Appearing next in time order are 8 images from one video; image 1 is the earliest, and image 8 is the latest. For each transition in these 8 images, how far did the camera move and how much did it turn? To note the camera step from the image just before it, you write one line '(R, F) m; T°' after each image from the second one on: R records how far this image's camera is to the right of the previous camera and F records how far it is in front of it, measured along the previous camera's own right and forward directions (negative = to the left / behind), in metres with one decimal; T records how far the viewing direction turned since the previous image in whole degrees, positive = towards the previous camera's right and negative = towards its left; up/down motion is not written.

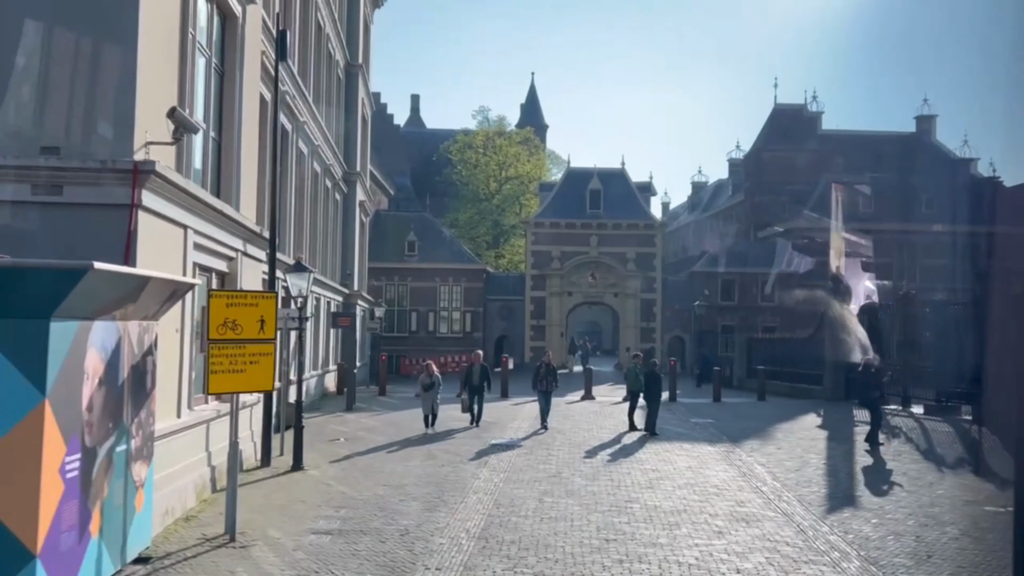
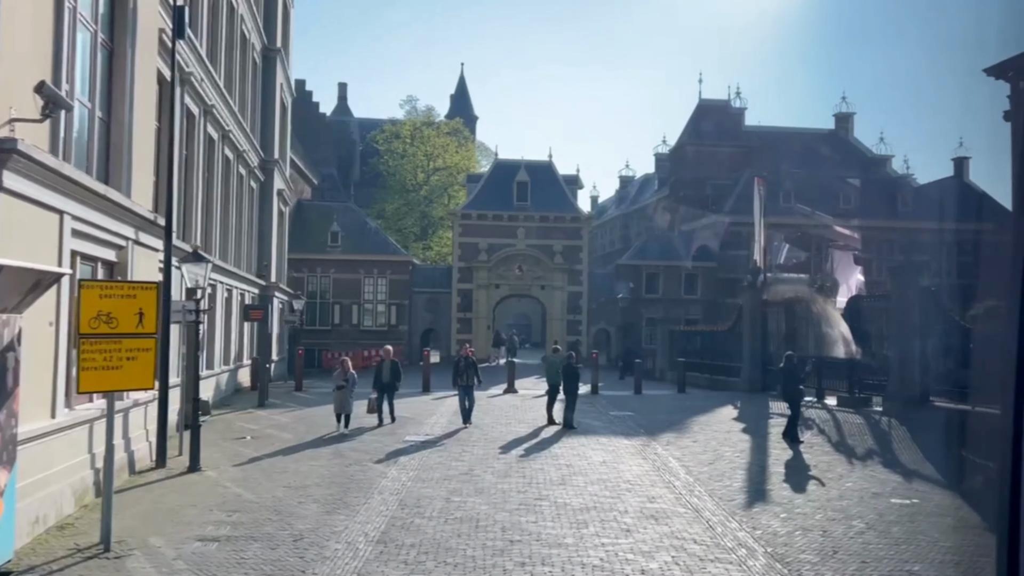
(+0.3, +0.4) m; +4°
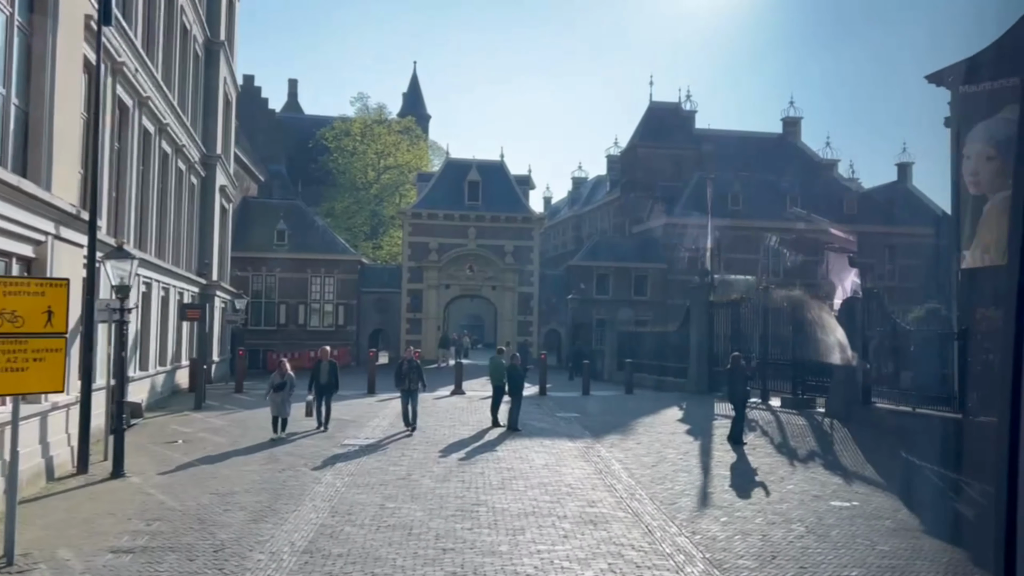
(+0.2, +0.3) m; +3°
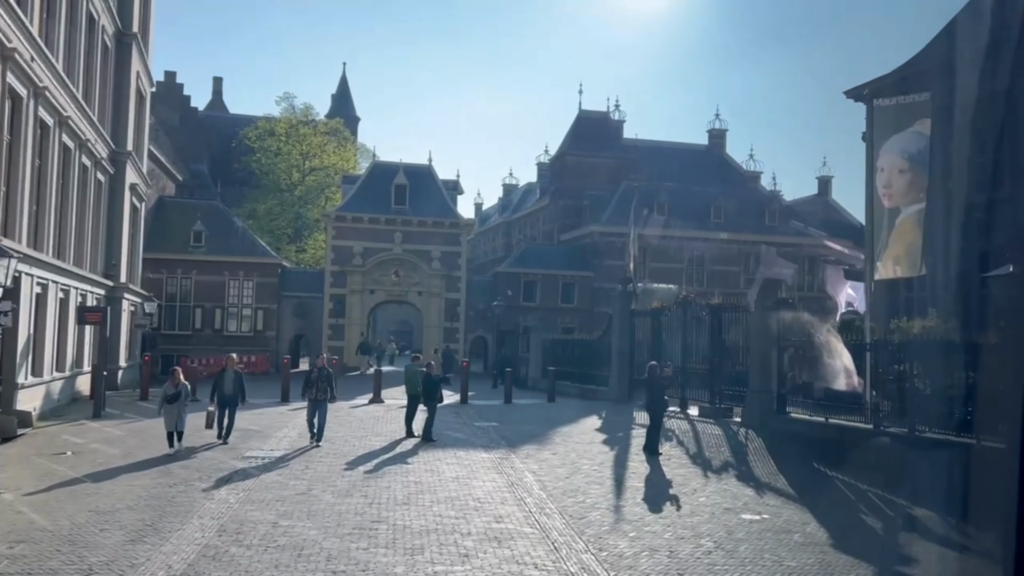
(+0.3, +0.4) m; +5°
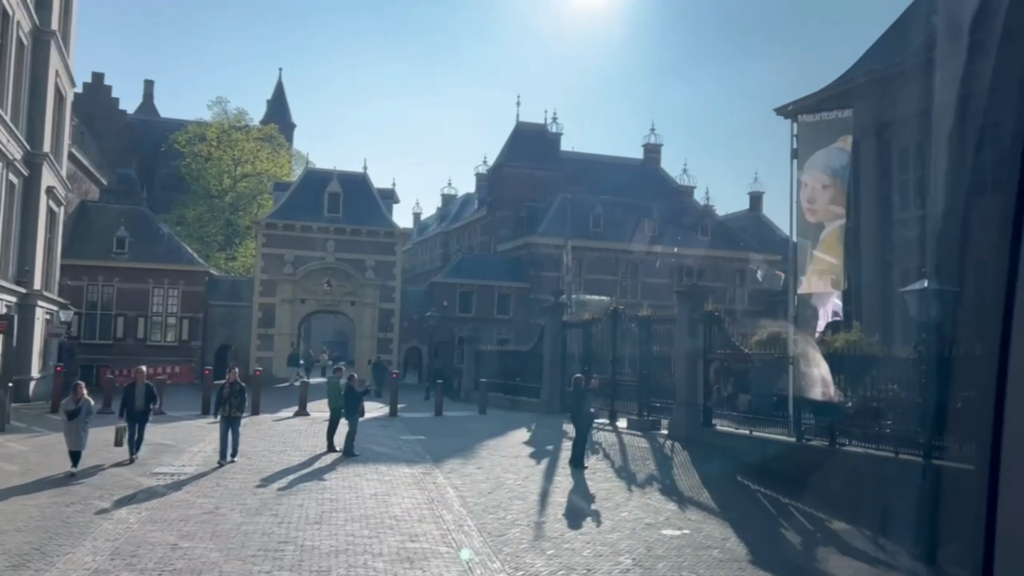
(+0.2, +0.3) m; +4°
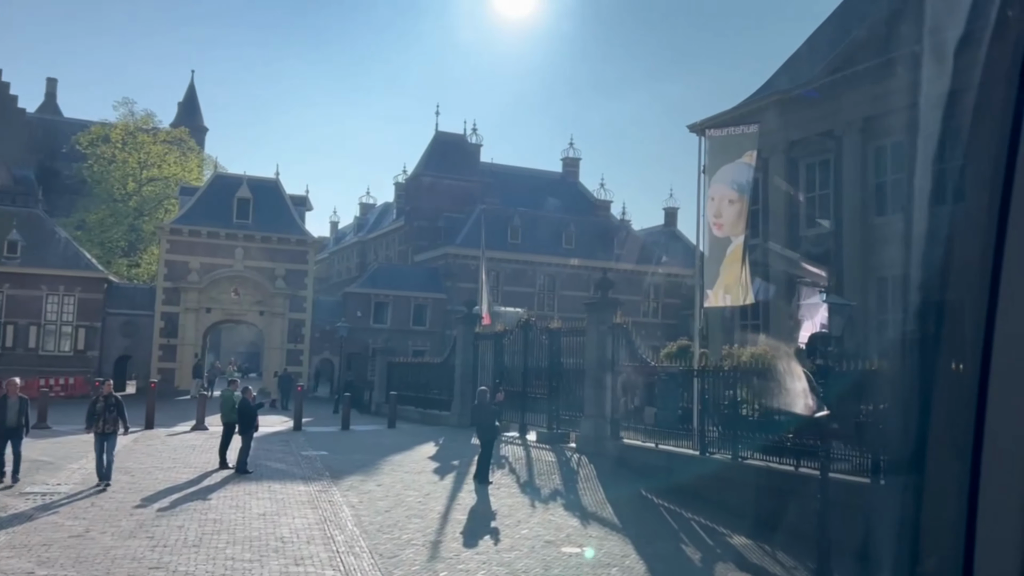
(+0.3, +0.4) m; +5°
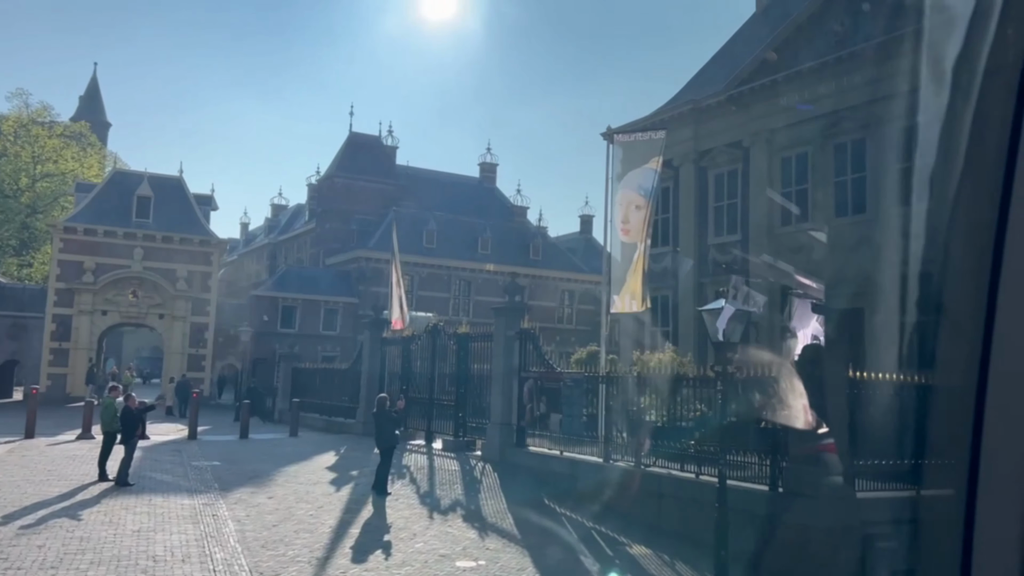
(+0.3, +0.4) m; +5°
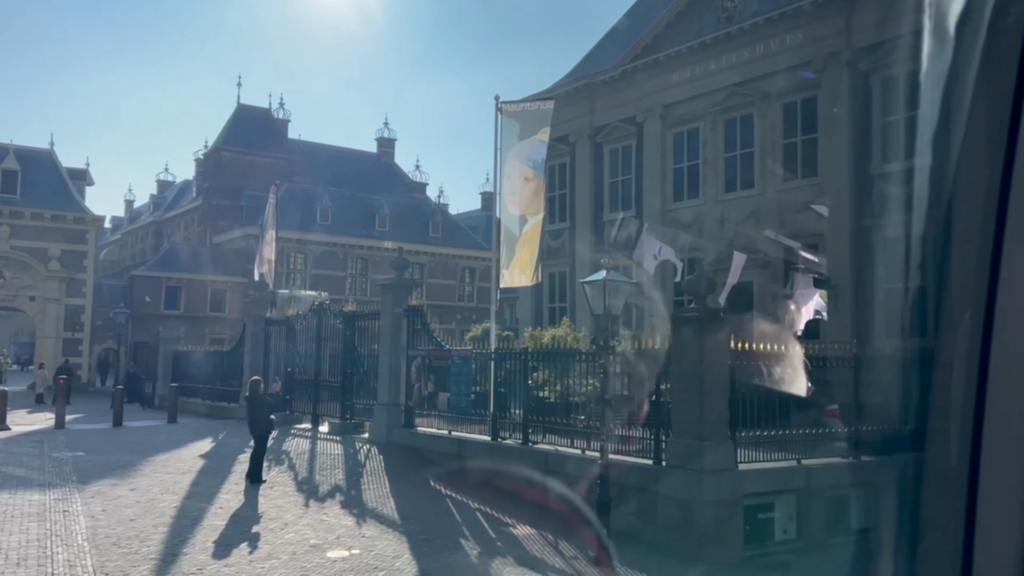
(+0.4, +0.5) m; +6°
